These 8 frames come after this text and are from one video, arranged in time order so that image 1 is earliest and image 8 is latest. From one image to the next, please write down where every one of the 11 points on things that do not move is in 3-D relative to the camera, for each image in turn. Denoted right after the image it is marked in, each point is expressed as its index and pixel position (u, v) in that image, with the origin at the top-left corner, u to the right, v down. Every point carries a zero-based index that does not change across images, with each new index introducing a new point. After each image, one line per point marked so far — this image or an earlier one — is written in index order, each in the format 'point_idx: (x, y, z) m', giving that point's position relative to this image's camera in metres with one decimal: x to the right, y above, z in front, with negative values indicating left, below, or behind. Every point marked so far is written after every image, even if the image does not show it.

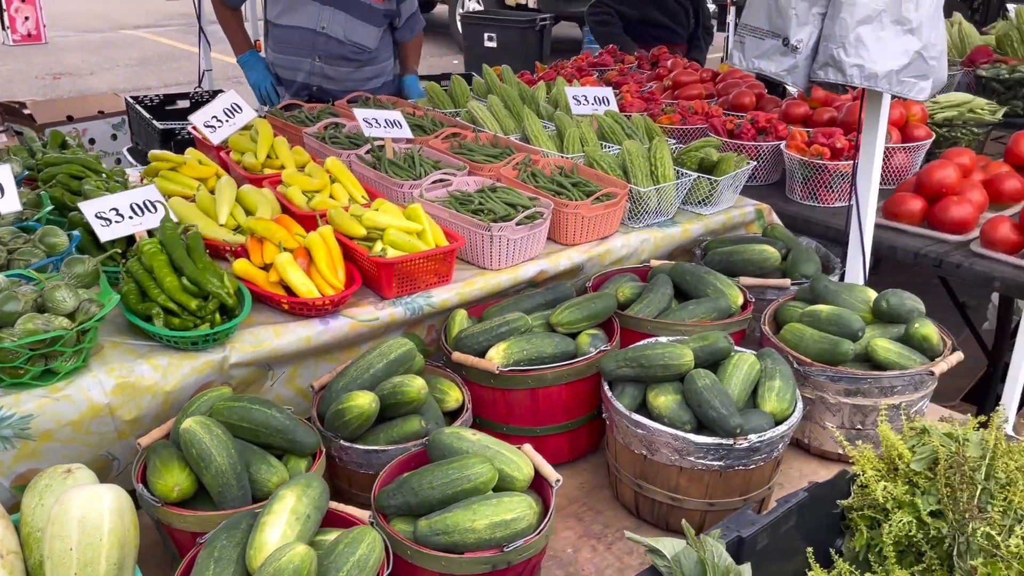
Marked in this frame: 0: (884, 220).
0: (+1.0, +0.2, +2.3) m
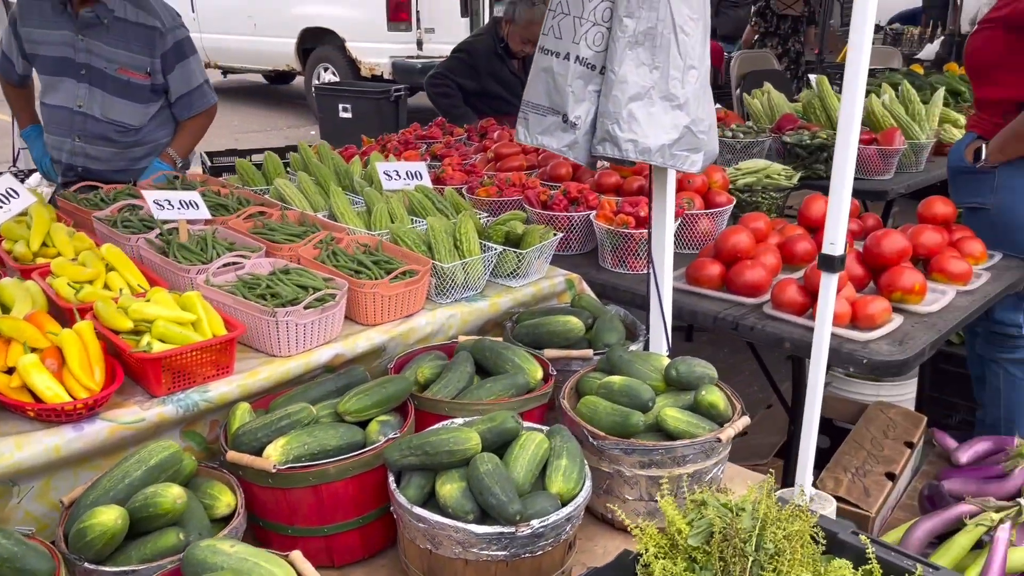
0: (+0.5, 0.0, +2.4) m
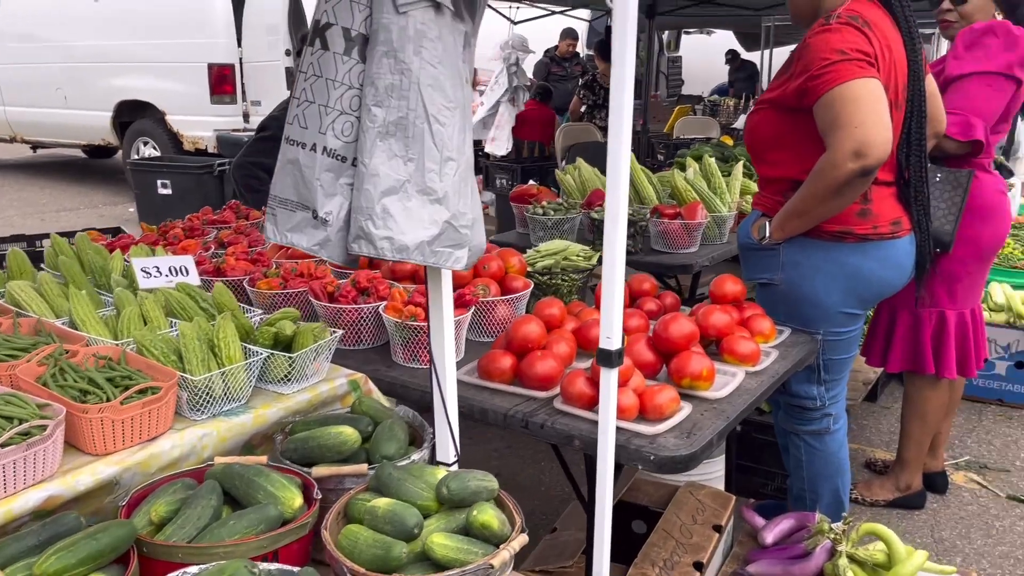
0: (-0.1, -0.2, +2.2) m
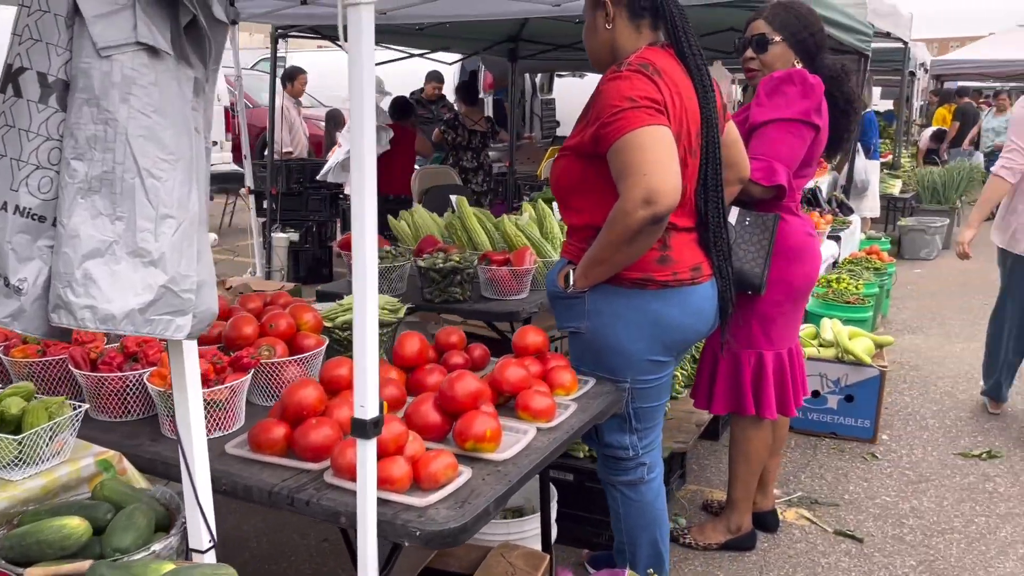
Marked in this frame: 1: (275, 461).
0: (-0.6, -0.4, +2.0) m
1: (-0.6, -0.4, +2.0) m
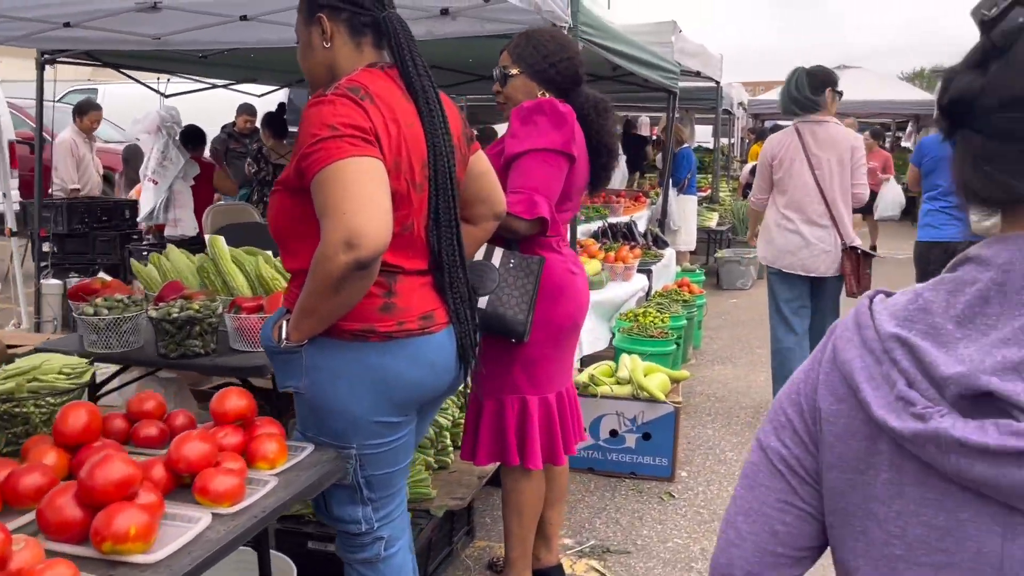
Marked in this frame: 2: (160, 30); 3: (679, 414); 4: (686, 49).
0: (-1.3, -0.5, +1.6) m
1: (-1.2, -0.5, +1.5) m
2: (-2.3, +1.7, +5.6) m
3: (+0.9, -0.7, +4.5) m
4: (+2.0, +2.8, +9.7) m
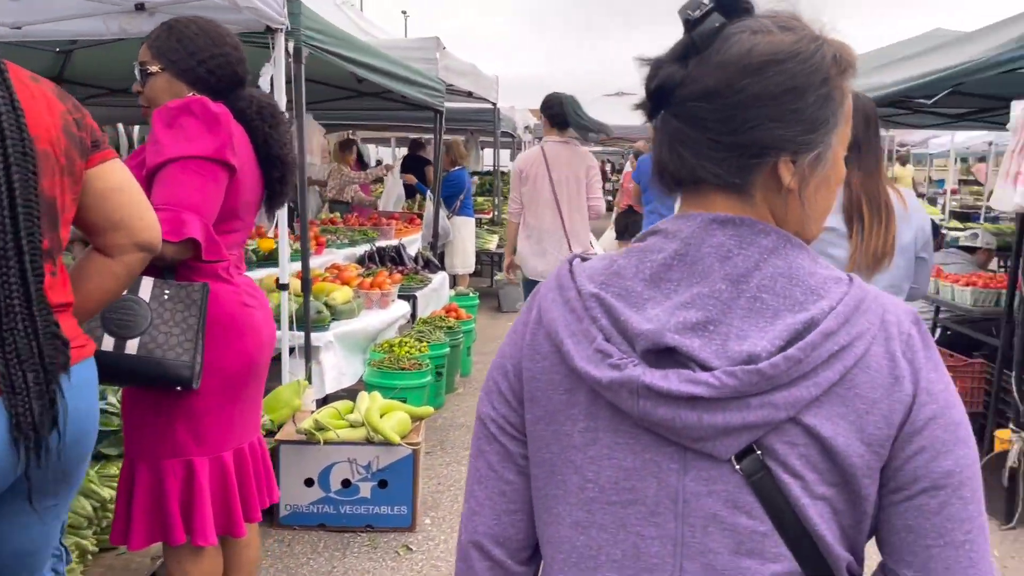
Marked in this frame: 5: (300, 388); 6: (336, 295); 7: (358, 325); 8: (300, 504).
0: (-2.0, -0.6, +0.7) m
1: (-1.9, -0.7, +0.7) m
2: (-3.9, +1.4, +4.5) m
3: (-0.5, -0.8, +4.1) m
4: (-0.7, +2.5, +9.5) m
5: (-1.1, -0.5, +4.5) m
6: (-1.2, -0.1, +5.8) m
7: (-1.0, -0.3, +5.6) m
8: (-1.0, -1.1, +4.1) m
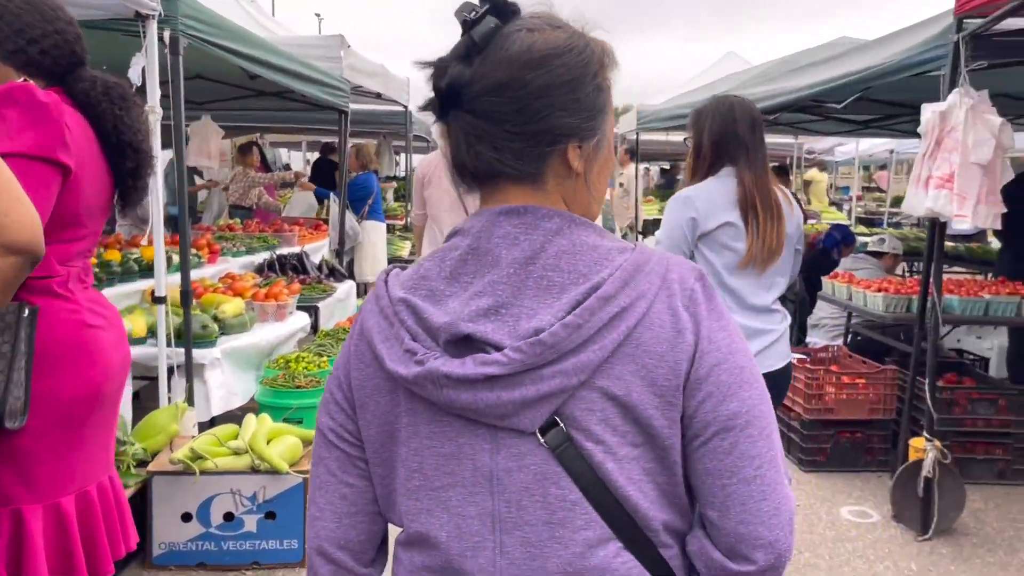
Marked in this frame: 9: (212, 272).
0: (-2.1, -0.7, +0.2) m
1: (-2.0, -0.7, +0.2) m
2: (-4.4, +1.3, +3.8) m
3: (-0.9, -0.9, +3.7) m
4: (-1.6, +2.4, +9.1) m
5: (-1.6, -0.6, +4.0) m
6: (-1.8, -0.1, +5.3) m
7: (-1.6, -0.3, +5.2) m
8: (-1.5, -1.1, +3.7) m
9: (-2.3, +0.1, +6.6) m
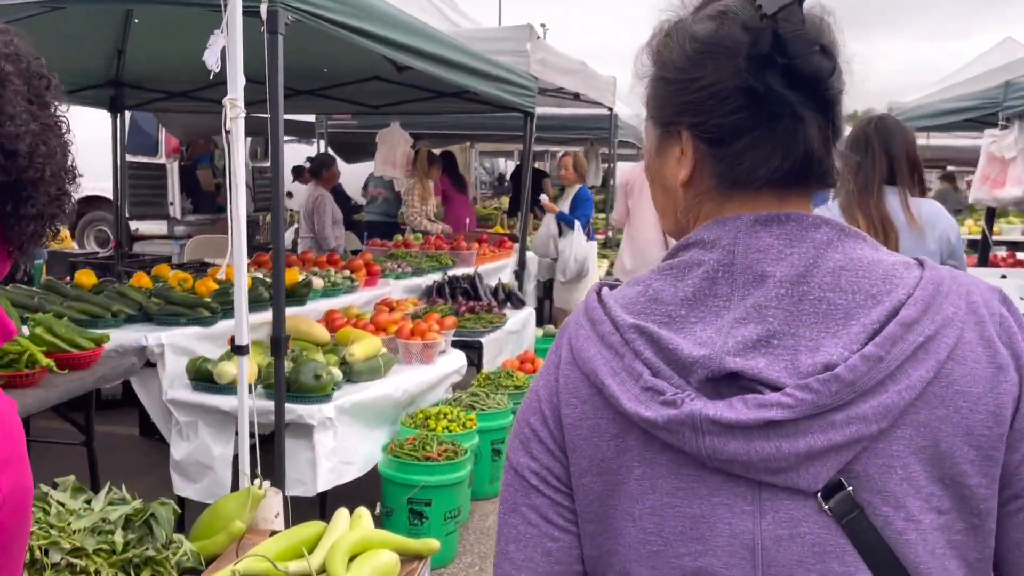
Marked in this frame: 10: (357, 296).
0: (-2.4, -0.8, -0.5) m
1: (-2.3, -0.8, -0.5) m
2: (-3.6, +1.3, +3.6) m
3: (-0.4, -1.1, +2.6) m
4: (+0.4, +2.1, +8.0) m
5: (-0.9, -0.8, +3.1) m
6: (-0.8, -0.3, +4.4) m
7: (-0.7, -0.5, +4.2) m
8: (-0.9, -1.3, +2.7) m
9: (-1.0, -0.1, +5.8) m
10: (-1.0, -0.1, +5.7) m
